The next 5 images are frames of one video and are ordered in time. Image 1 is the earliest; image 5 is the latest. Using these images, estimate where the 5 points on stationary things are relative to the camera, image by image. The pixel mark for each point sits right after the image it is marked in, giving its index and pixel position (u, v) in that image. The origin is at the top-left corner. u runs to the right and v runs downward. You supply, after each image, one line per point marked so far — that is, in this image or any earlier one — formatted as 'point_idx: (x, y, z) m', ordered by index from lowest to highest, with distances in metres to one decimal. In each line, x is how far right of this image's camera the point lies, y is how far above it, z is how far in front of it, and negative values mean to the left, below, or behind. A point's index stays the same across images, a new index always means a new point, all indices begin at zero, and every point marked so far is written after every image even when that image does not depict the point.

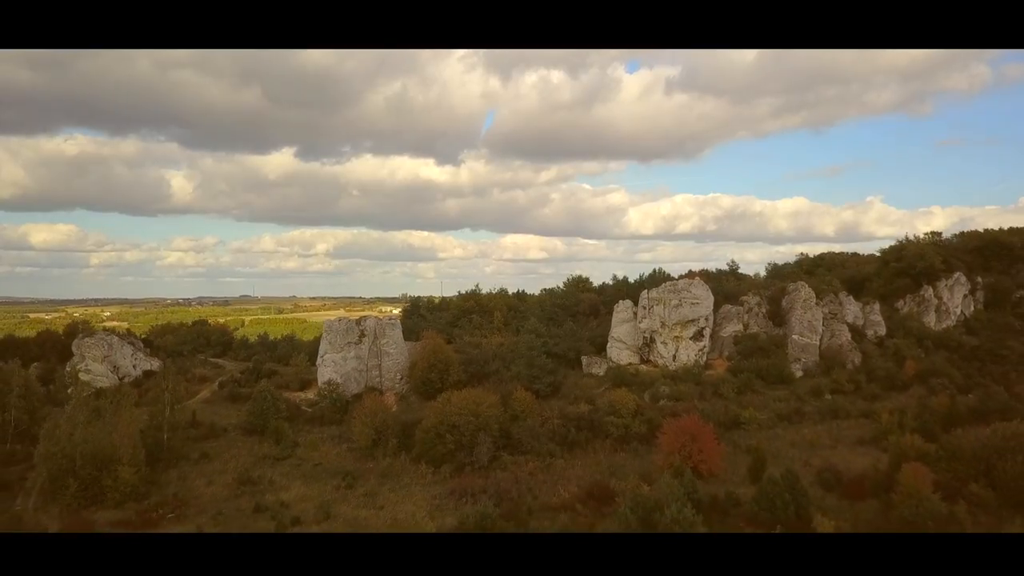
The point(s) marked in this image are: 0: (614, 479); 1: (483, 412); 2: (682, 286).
0: (+1.9, -3.5, +10.0) m
1: (-0.6, -2.8, +12.2) m
2: (+5.4, 0.0, +17.5) m
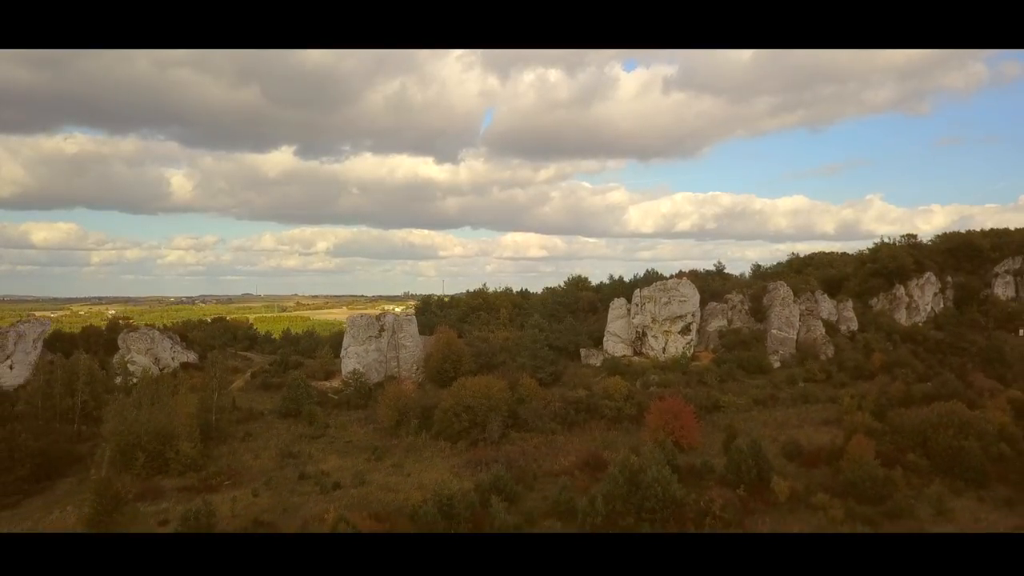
0: (+2.1, -3.5, +11.7) m
1: (-0.5, -2.8, +13.9) m
2: (+5.6, +0.1, +19.2) m
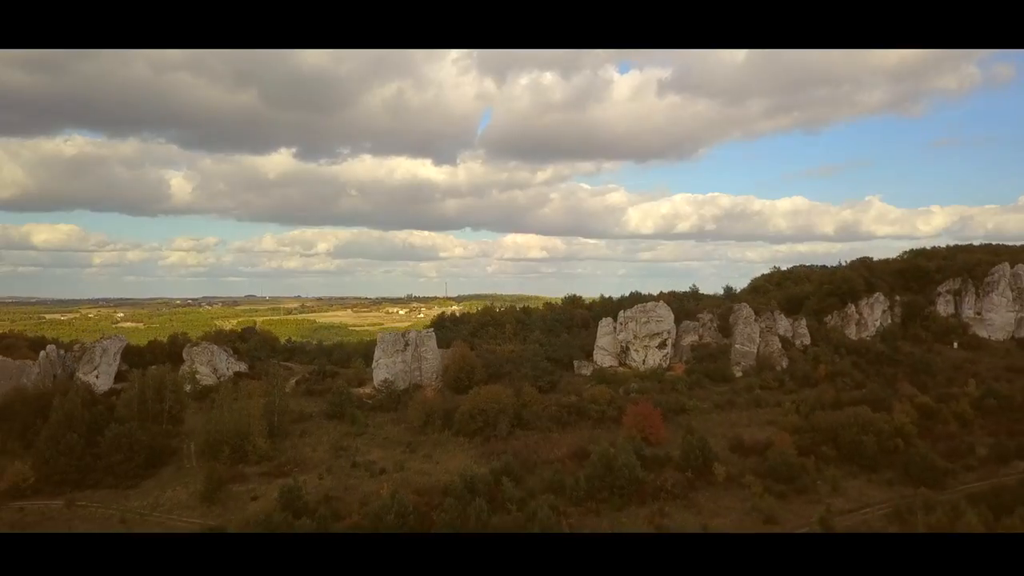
0: (+2.2, -4.4, +15.0) m
1: (-0.3, -3.6, +17.2) m
2: (+5.8, -0.8, +22.5) m
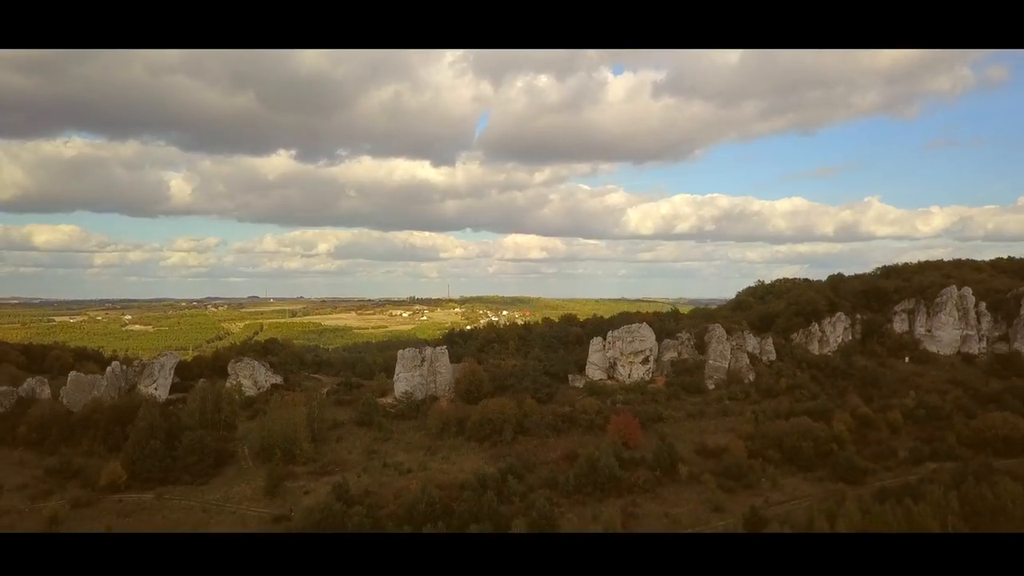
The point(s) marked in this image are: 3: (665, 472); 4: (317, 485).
0: (+2.3, -5.4, +18.2) m
1: (-0.2, -4.7, +20.4) m
2: (+5.9, -1.9, +25.7) m
3: (+4.7, -5.7, +16.5) m
4: (-6.2, -6.3, +17.2) m
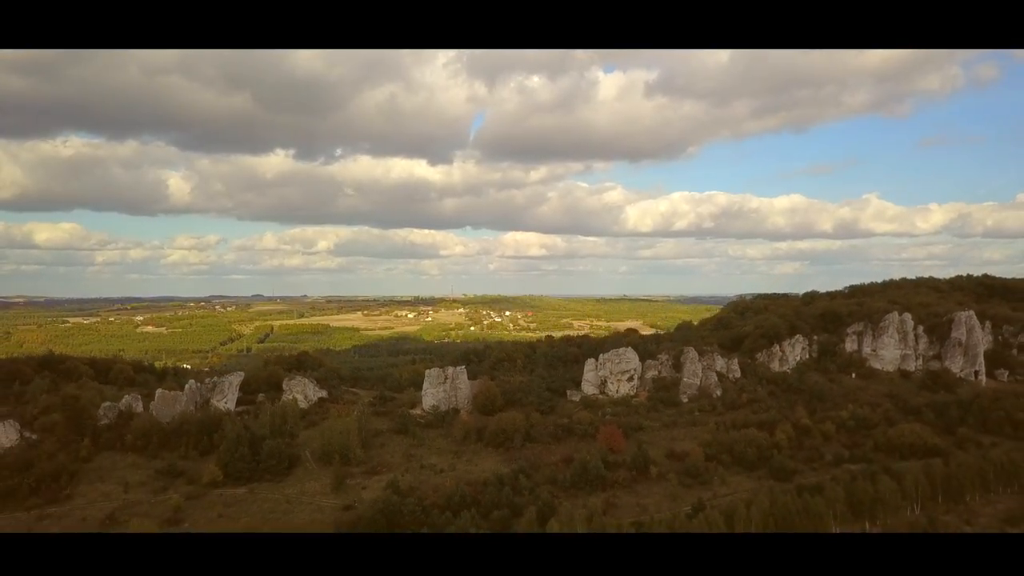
0: (+2.8, -7.1, +23.2) m
1: (+0.2, -6.4, +25.4) m
2: (+6.3, -3.5, +30.7) m
3: (+5.1, -7.4, +21.5) m
4: (-5.8, -8.0, +22.2) m
